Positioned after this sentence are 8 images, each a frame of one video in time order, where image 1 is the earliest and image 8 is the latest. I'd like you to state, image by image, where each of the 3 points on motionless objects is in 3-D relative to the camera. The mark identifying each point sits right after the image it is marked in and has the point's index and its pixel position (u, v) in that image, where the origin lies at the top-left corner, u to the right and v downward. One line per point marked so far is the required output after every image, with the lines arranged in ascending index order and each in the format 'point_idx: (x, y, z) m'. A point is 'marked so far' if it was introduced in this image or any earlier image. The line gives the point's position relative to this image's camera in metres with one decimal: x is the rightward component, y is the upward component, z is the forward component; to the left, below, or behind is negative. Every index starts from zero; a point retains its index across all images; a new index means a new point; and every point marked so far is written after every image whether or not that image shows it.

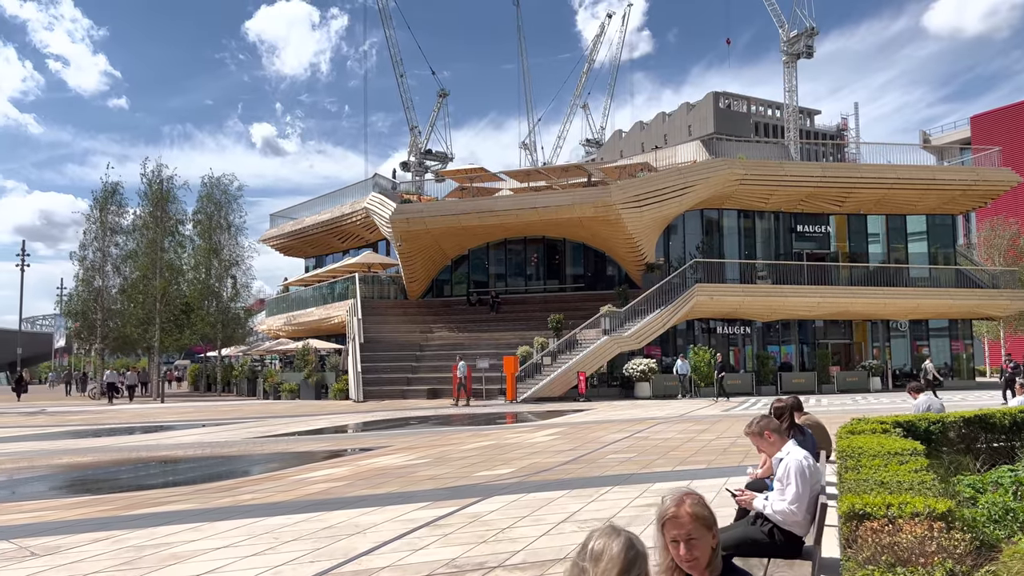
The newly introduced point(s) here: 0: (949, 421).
0: (+3.9, -1.2, +7.3) m
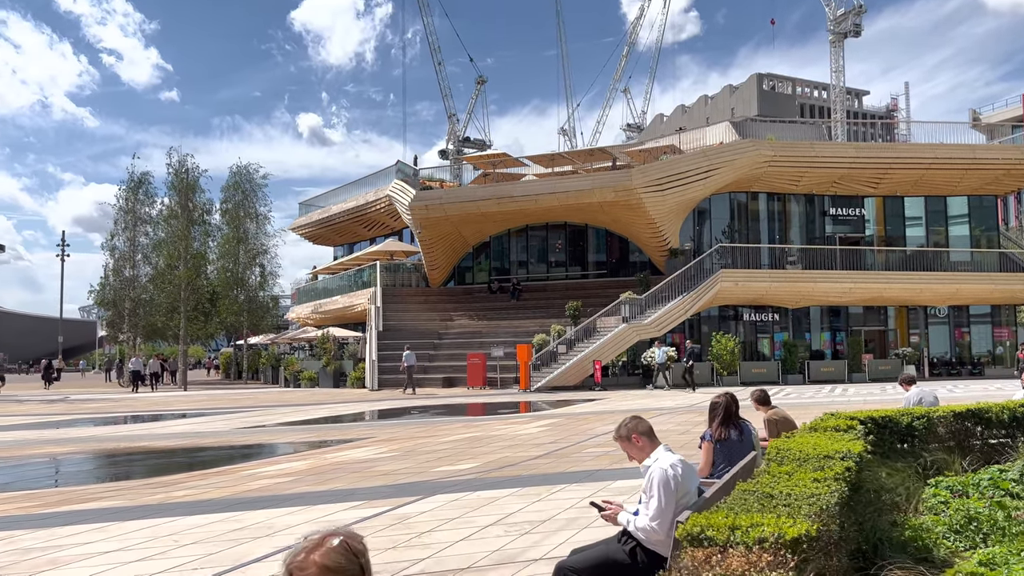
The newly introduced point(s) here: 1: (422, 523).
0: (+3.4, -1.0, +6.6) m
1: (-0.6, -1.6, +5.5) m
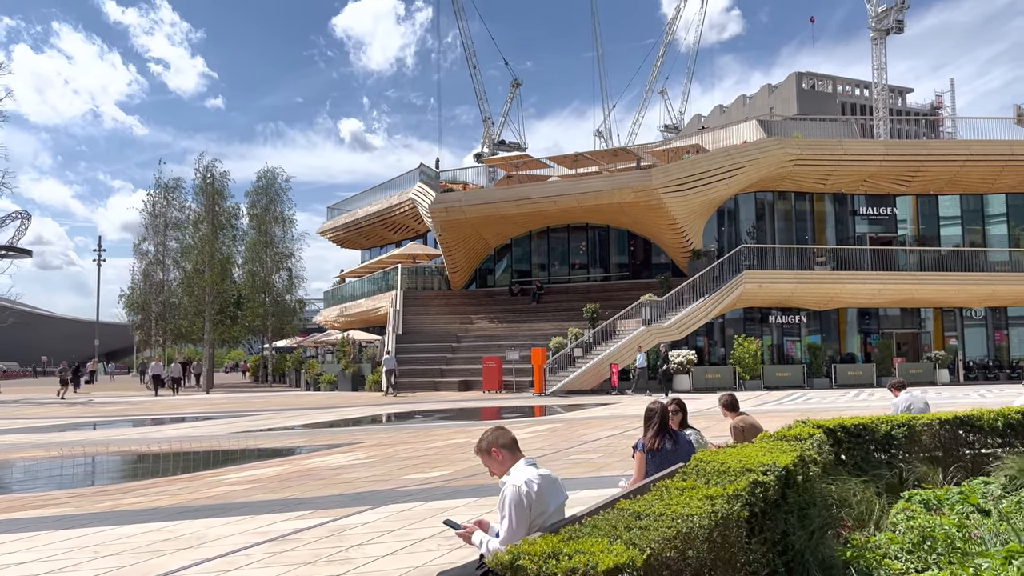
0: (+3.1, -1.0, +6.2) m
1: (-1.0, -1.6, +5.2) m
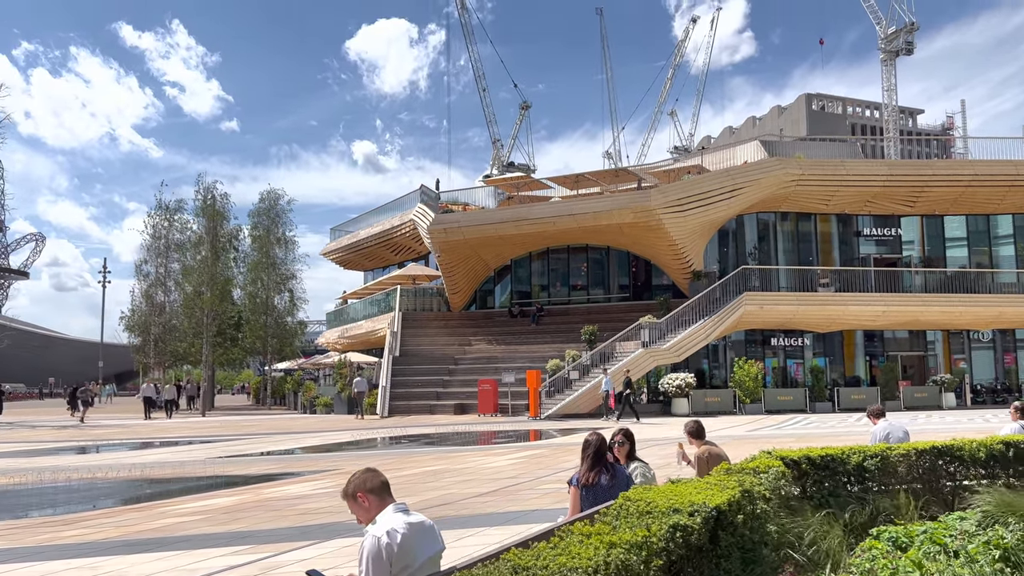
0: (+2.8, -1.2, +5.9) m
1: (-1.4, -1.7, +5.0) m
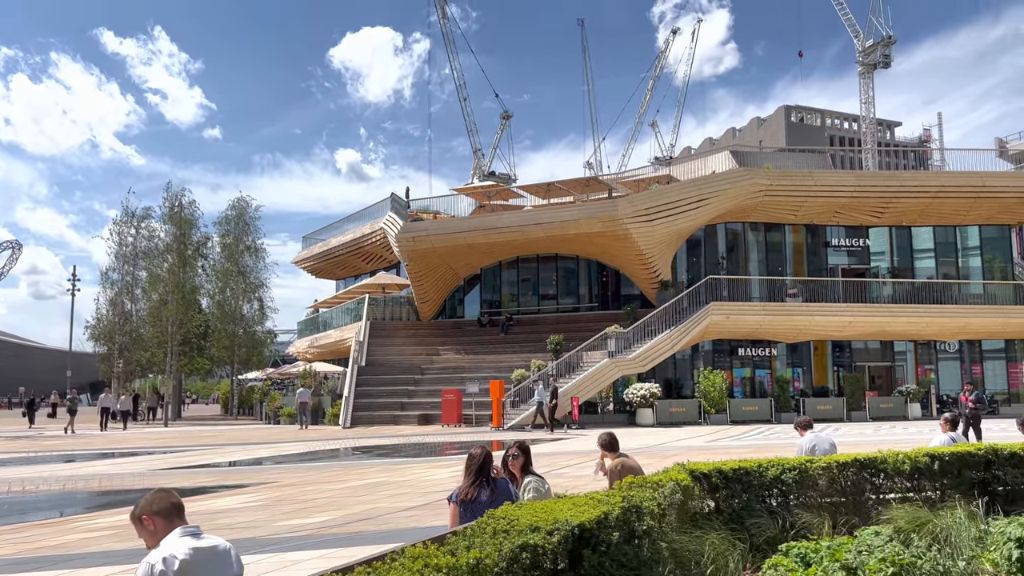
0: (+2.1, -1.3, +5.8) m
1: (-2.0, -1.8, +4.7) m
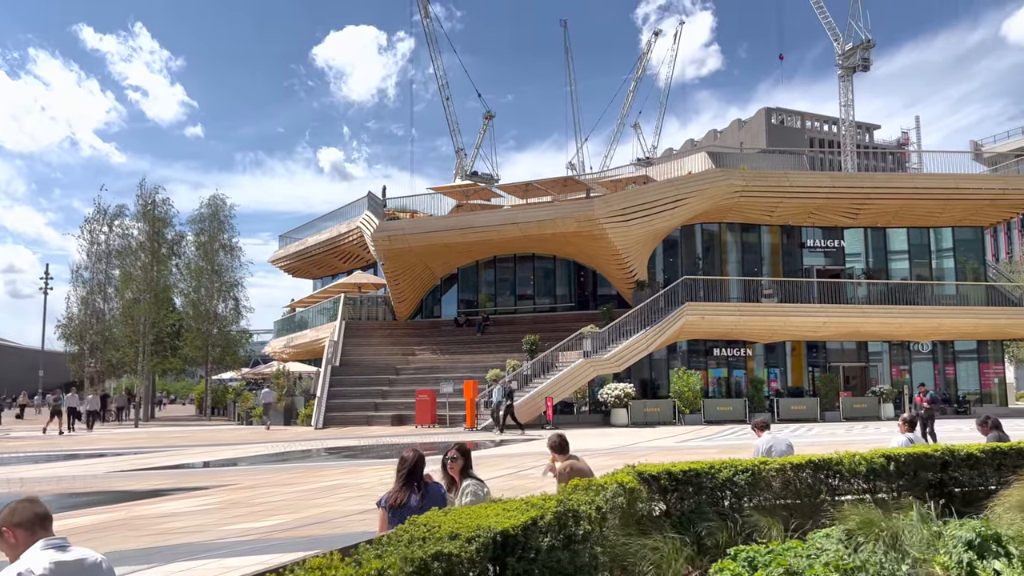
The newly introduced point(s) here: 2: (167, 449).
0: (+1.8, -1.3, +5.7) m
1: (-2.3, -1.8, +4.6) m
2: (-7.6, -3.5, +17.9) m
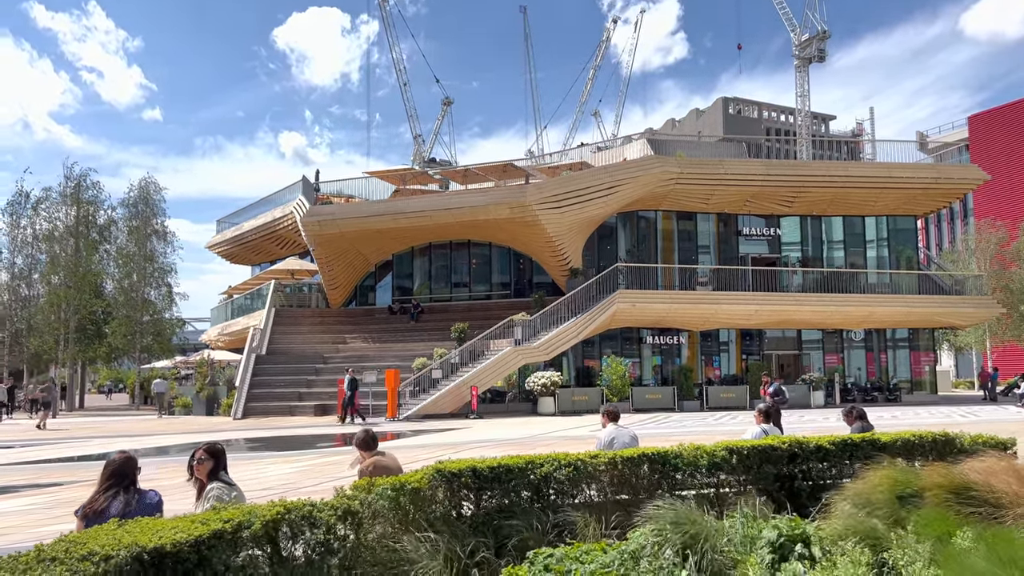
0: (+0.5, -1.2, +5.3) m
1: (-3.5, -1.7, +4.0) m
2: (-9.4, -3.2, +17.1) m
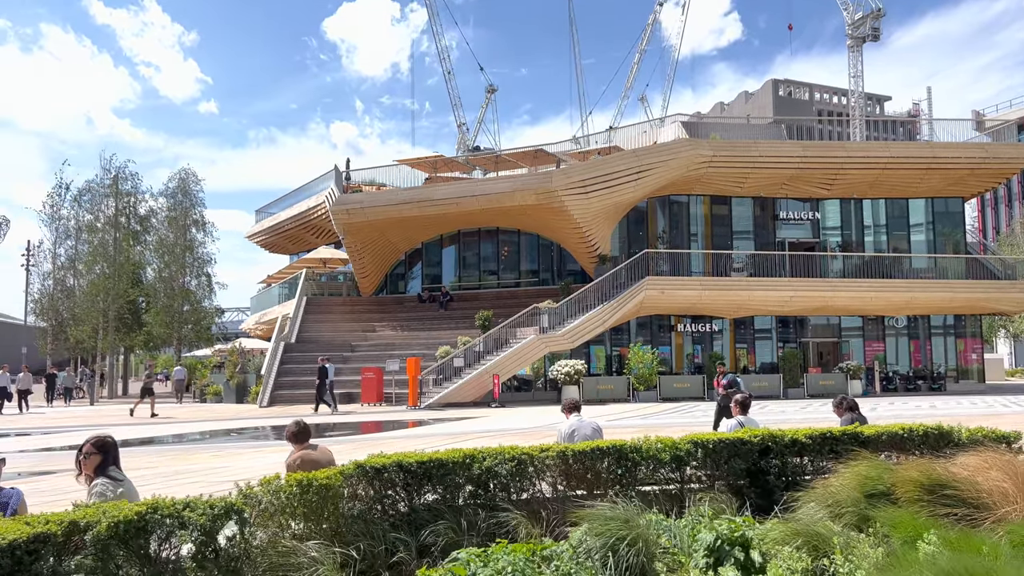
0: (+0.2, -1.1, +5.1) m
1: (-3.9, -1.6, +4.0) m
2: (-9.0, -3.0, +17.4) m
